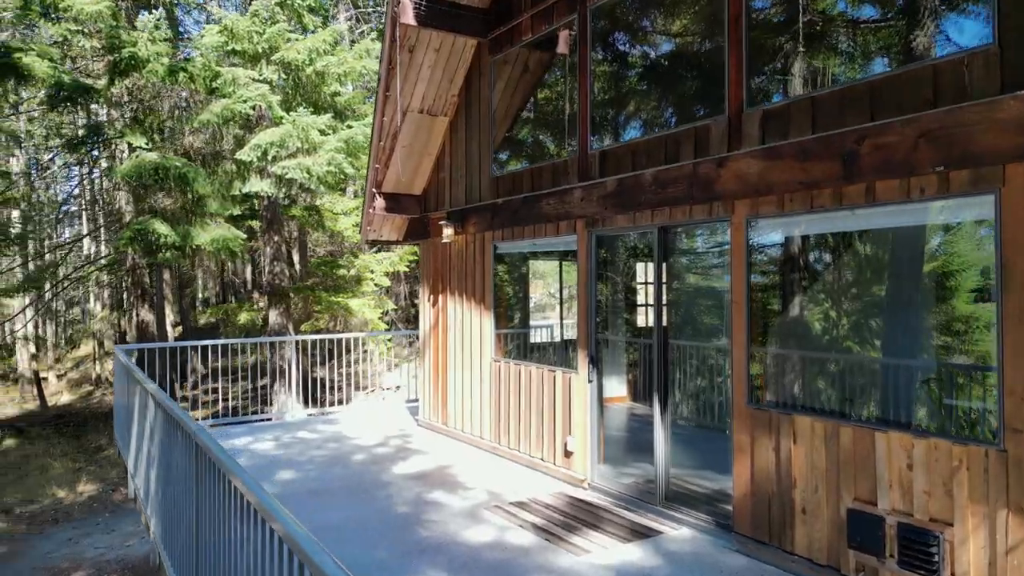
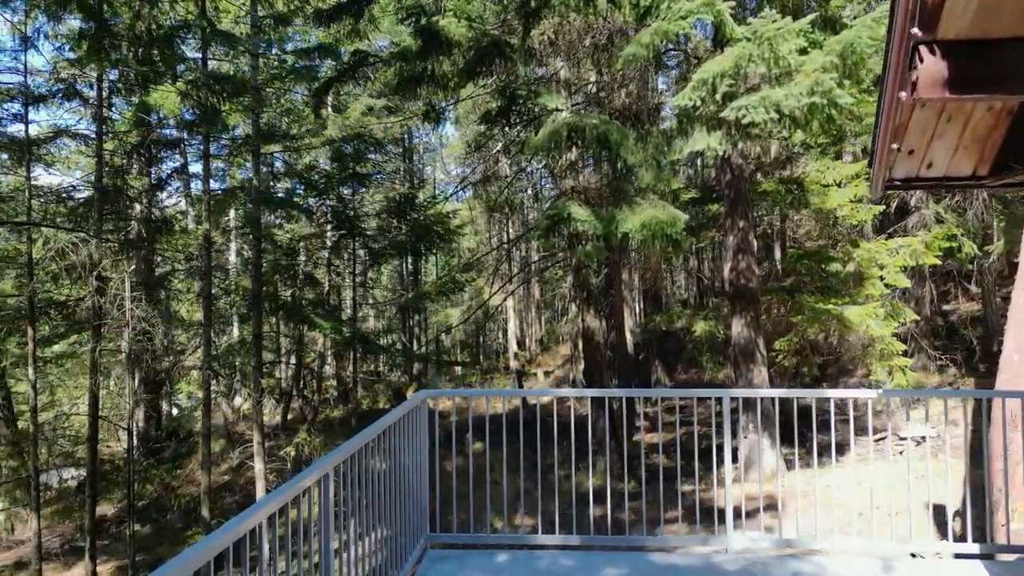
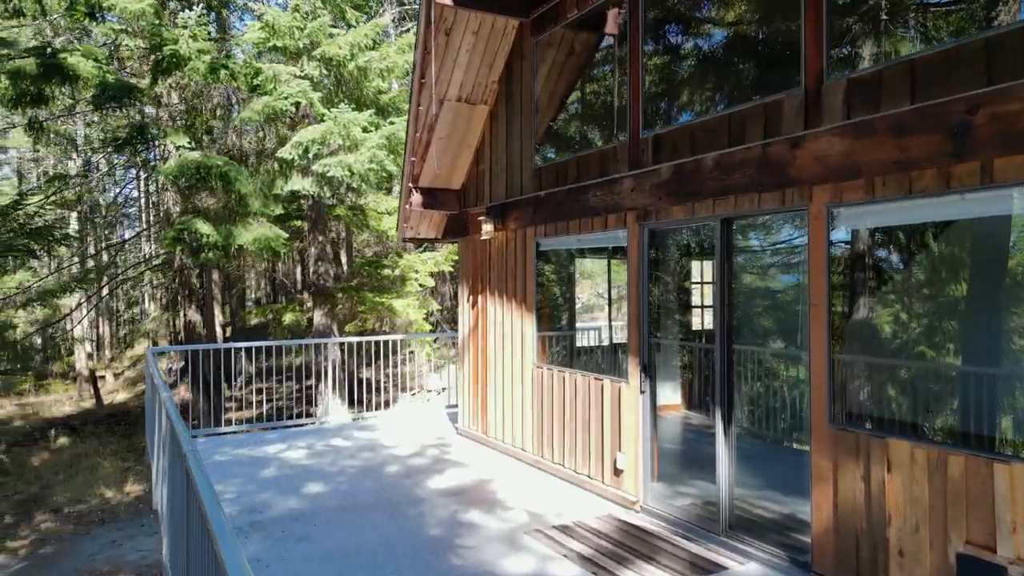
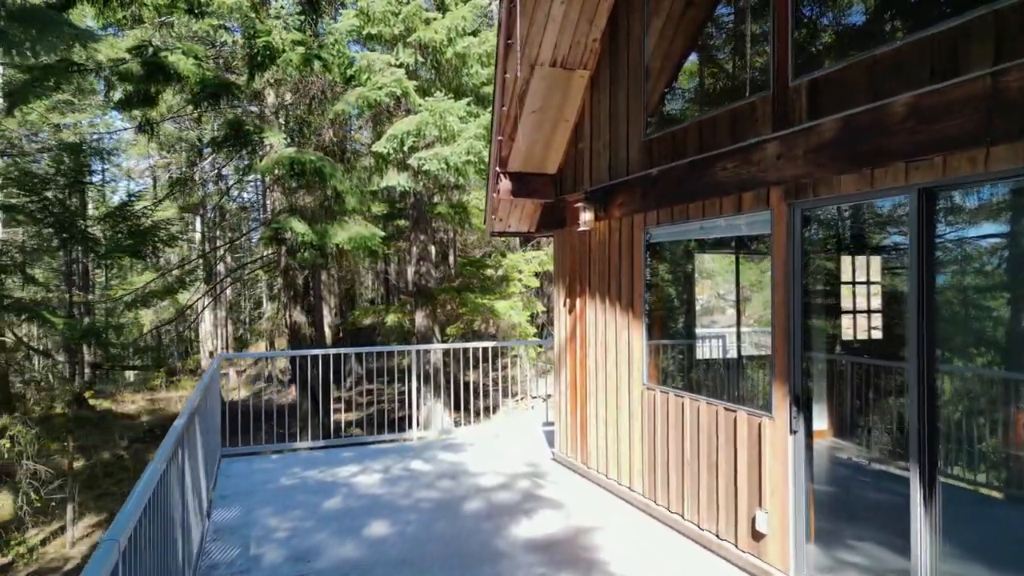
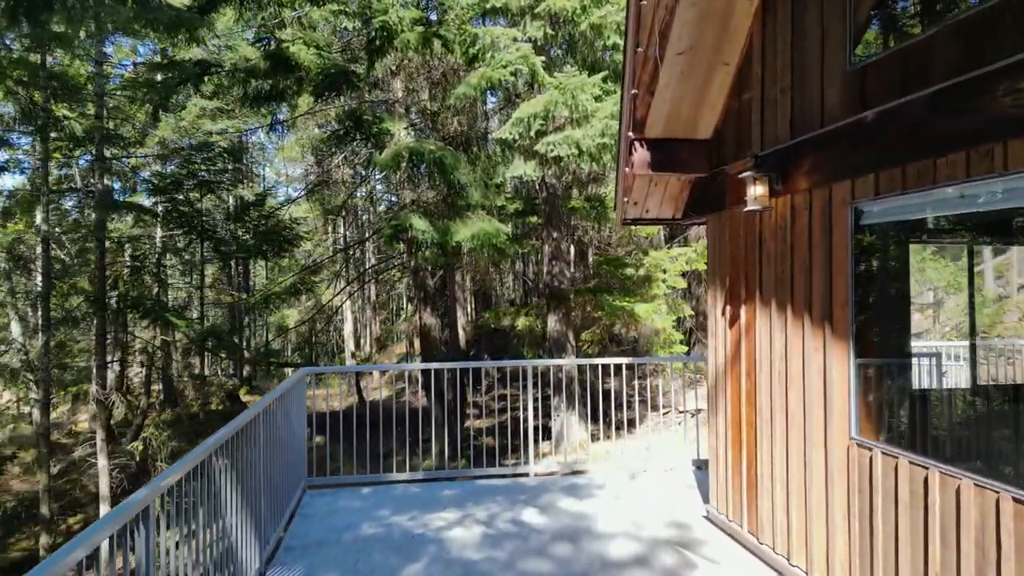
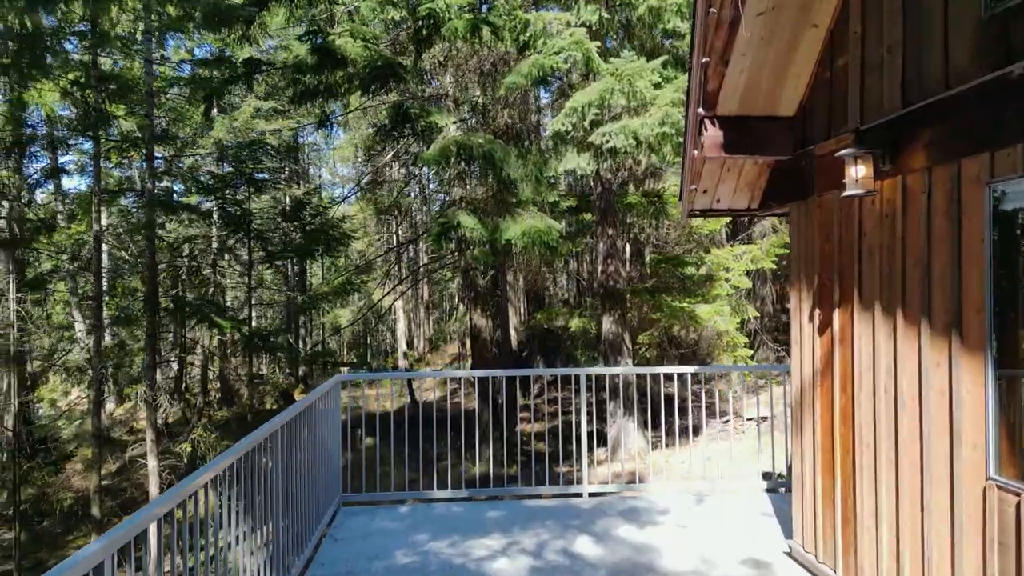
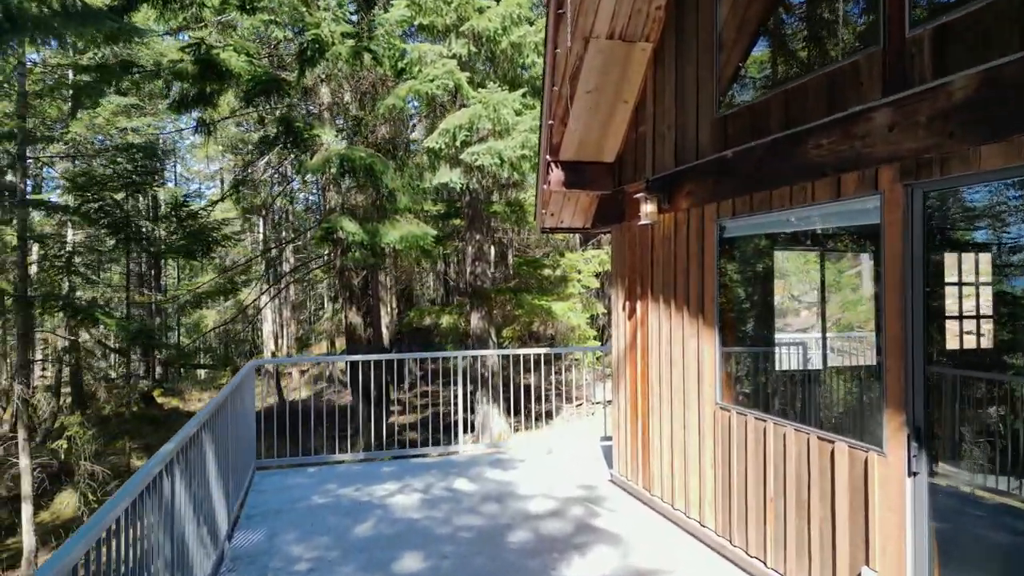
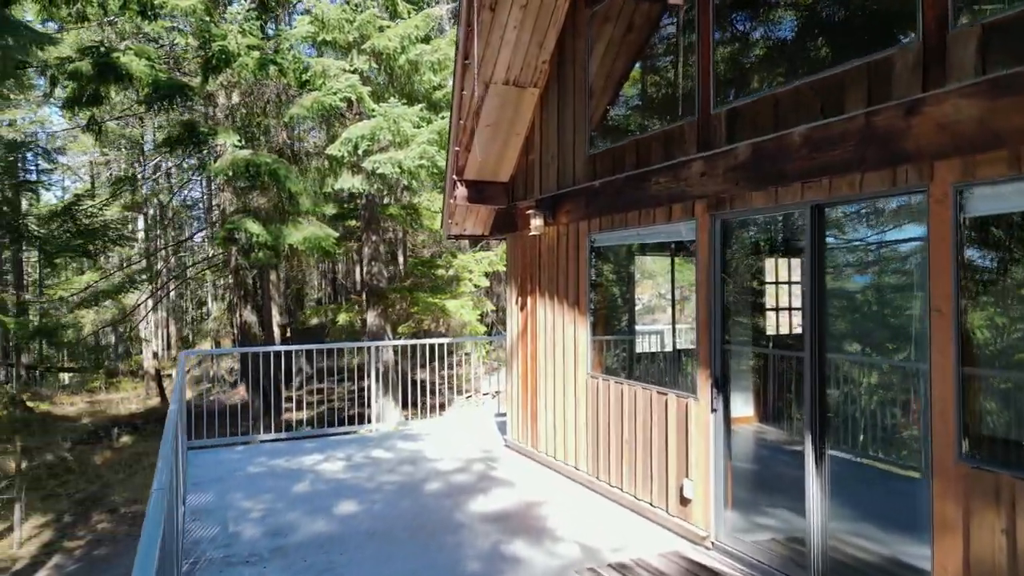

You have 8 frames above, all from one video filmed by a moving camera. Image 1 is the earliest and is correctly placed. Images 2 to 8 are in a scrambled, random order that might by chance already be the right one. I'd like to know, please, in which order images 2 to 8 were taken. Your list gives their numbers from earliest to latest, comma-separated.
3, 8, 4, 7, 5, 6, 2
